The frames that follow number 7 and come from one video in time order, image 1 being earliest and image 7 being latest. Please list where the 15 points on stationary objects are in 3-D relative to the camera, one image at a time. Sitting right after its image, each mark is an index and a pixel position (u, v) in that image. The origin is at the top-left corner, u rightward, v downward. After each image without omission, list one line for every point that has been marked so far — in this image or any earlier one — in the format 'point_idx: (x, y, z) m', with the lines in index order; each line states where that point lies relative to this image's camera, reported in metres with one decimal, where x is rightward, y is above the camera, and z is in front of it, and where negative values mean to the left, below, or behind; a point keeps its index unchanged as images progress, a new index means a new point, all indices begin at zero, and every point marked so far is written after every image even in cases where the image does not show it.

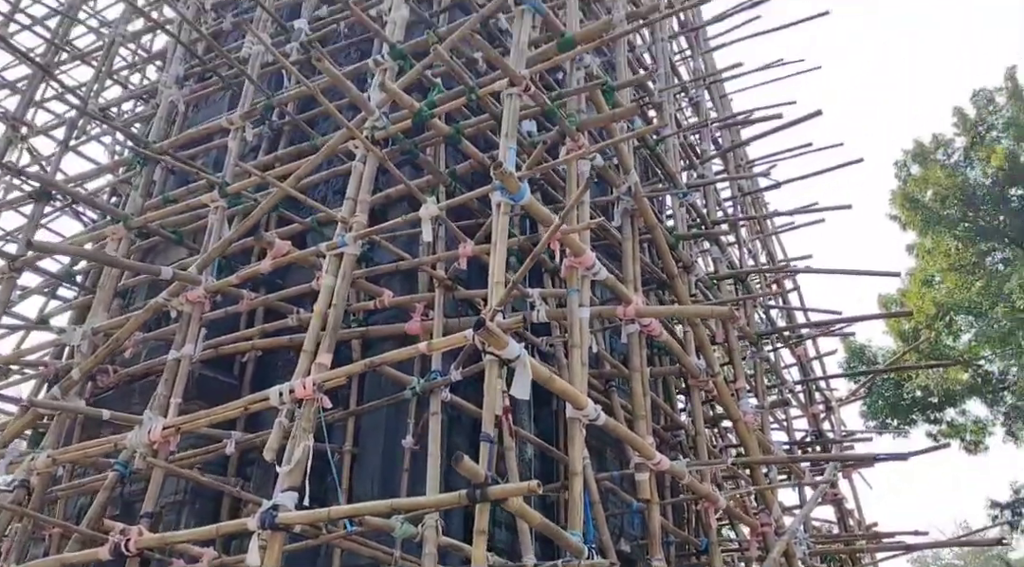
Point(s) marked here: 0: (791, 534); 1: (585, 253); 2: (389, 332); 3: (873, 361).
0: (+1.9, -1.7, +6.2) m
1: (+0.4, +0.2, +4.7) m
2: (-0.8, -0.3, +5.8) m
3: (+7.5, -1.6, +18.3) m
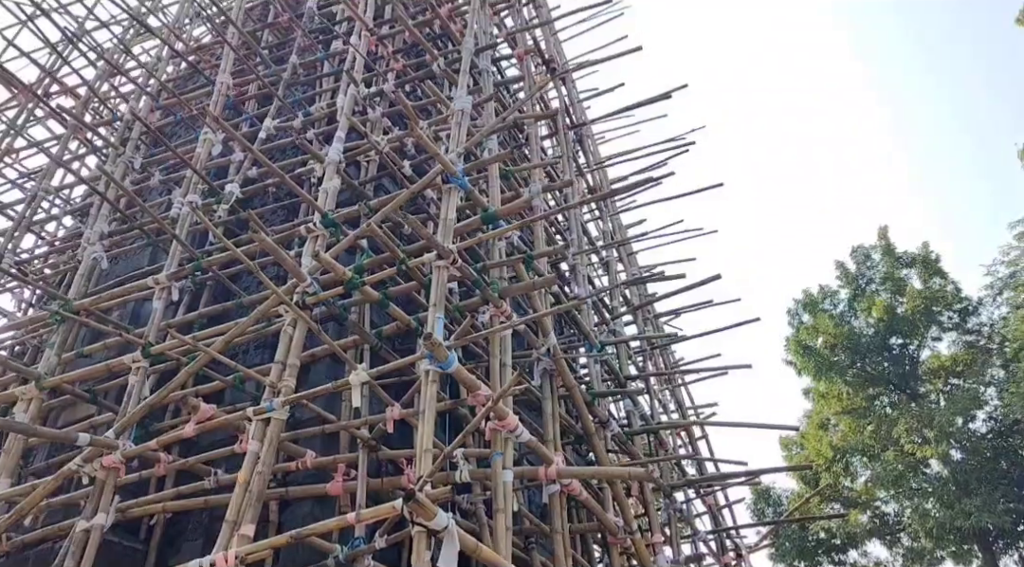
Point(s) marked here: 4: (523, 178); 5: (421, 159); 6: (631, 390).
0: (+1.4, -2.9, +6.2) m
1: (0.0, -0.7, +4.9) m
2: (-1.3, -1.4, +5.7) m
3: (+5.6, -4.6, +18.7) m
4: (+0.1, +1.0, +8.0) m
5: (-0.8, +1.1, +7.6) m
6: (+1.0, -0.9, +7.8) m
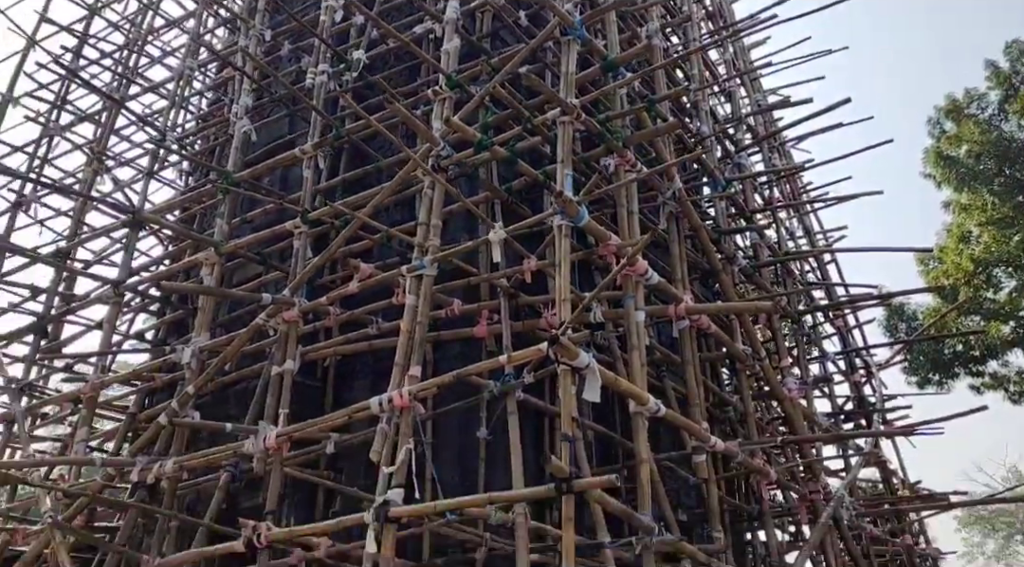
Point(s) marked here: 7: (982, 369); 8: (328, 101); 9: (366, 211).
0: (+2.5, -1.6, +6.7) m
1: (+0.8, +0.1, +5.2) m
2: (-0.4, -0.4, +6.3) m
3: (+8.4, -0.8, +18.6) m
4: (+1.2, +2.4, +8.0) m
5: (+0.2, +2.4, +7.7) m
6: (+2.2, +0.6, +8.0) m
7: (+9.7, -1.8, +18.3) m
8: (-1.6, +1.6, +7.9) m
9: (-0.9, +0.5, +5.8) m
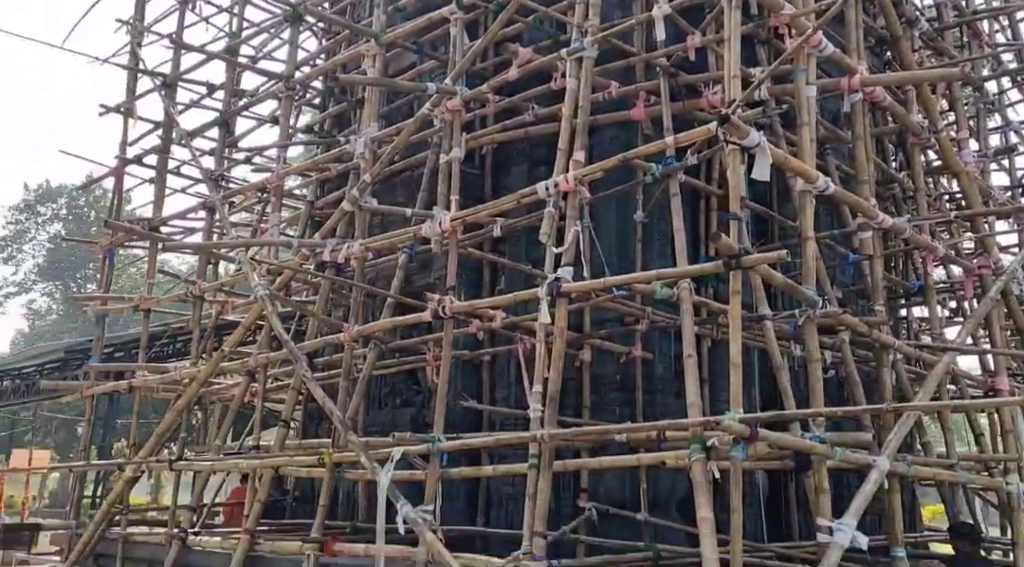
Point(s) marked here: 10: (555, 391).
0: (+3.7, +0.1, +6.6) m
1: (+1.7, +1.4, +5.0) m
2: (+0.8, +1.2, +6.4) m
3: (+11.3, +3.8, +16.8) m
4: (+2.4, +4.3, +7.0) m
5: (+1.4, +4.2, +6.9) m
6: (+3.5, +2.5, +7.3) m
7: (+12.6, +2.7, +16.5) m
8: (-0.3, +3.5, +7.5) m
9: (+0.1, +1.9, +5.7) m
10: (+0.2, -0.6, +4.9) m
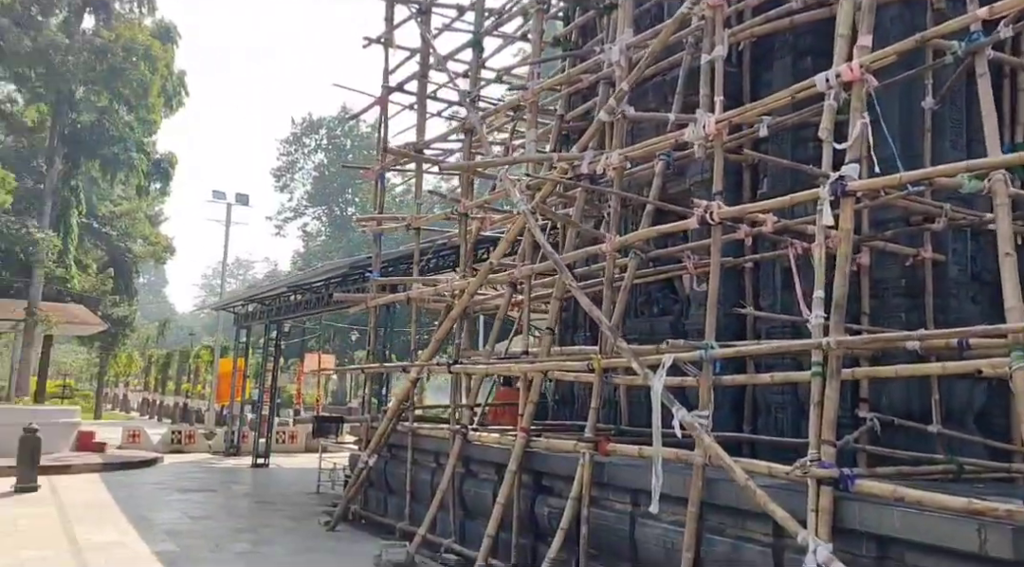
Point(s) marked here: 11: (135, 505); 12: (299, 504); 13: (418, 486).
0: (+5.4, +0.8, +5.3) m
1: (+3.1, +2.0, +4.2) m
2: (+2.5, +1.9, +5.7) m
3: (+15.3, +5.8, +12.7) m
4: (+4.1, +5.1, +5.7) m
5: (+3.2, +4.9, +5.8) m
6: (+5.4, +3.3, +5.8) m
7: (+16.5, +4.7, +12.2) m
8: (+1.7, +4.3, +7.0) m
9: (+1.7, +2.5, +5.2) m
10: (+1.7, -0.1, +4.6) m
11: (-5.3, -3.1, +12.6) m
12: (-3.2, -3.3, +13.4) m
13: (-1.1, -2.4, +10.5) m
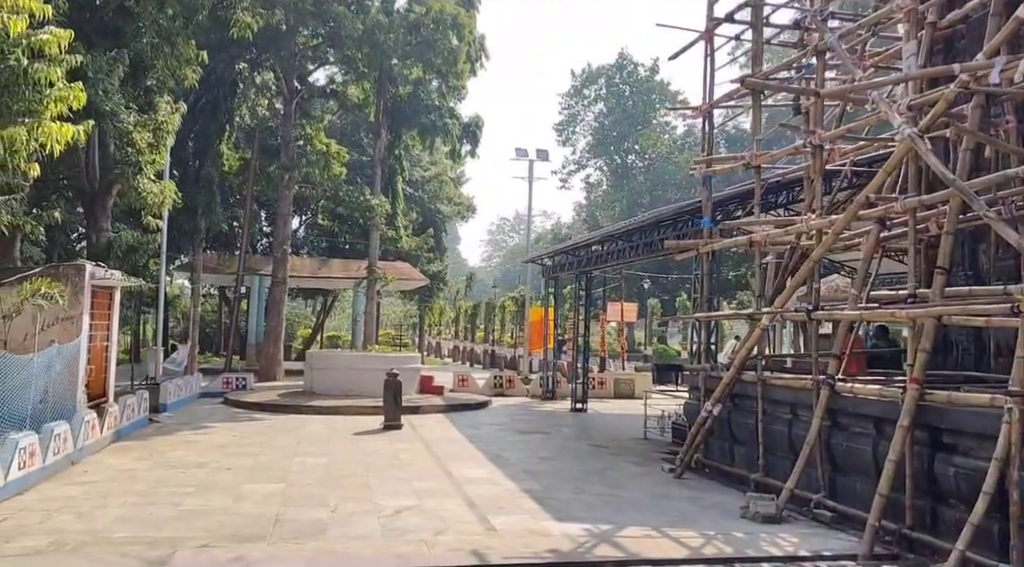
0: (+7.5, +1.3, +2.9) m
1: (+4.8, +2.3, +2.5) m
2: (+4.8, +2.3, +4.2) m
3: (+18.9, +7.0, +6.8) m
4: (+6.2, +5.5, +3.4) m
5: (+5.3, +5.4, +3.9) m
6: (+7.4, +3.8, +3.3) m
7: (+20.0, +5.9, +6.0) m
8: (+4.2, +4.8, +5.4) m
9: (+3.8, +2.8, +3.9) m
10: (+3.8, +0.3, +3.5) m
11: (-0.4, -2.4, +13.3) m
12: (+1.9, -2.5, +13.4) m
13: (+2.9, -1.7, +10.0) m
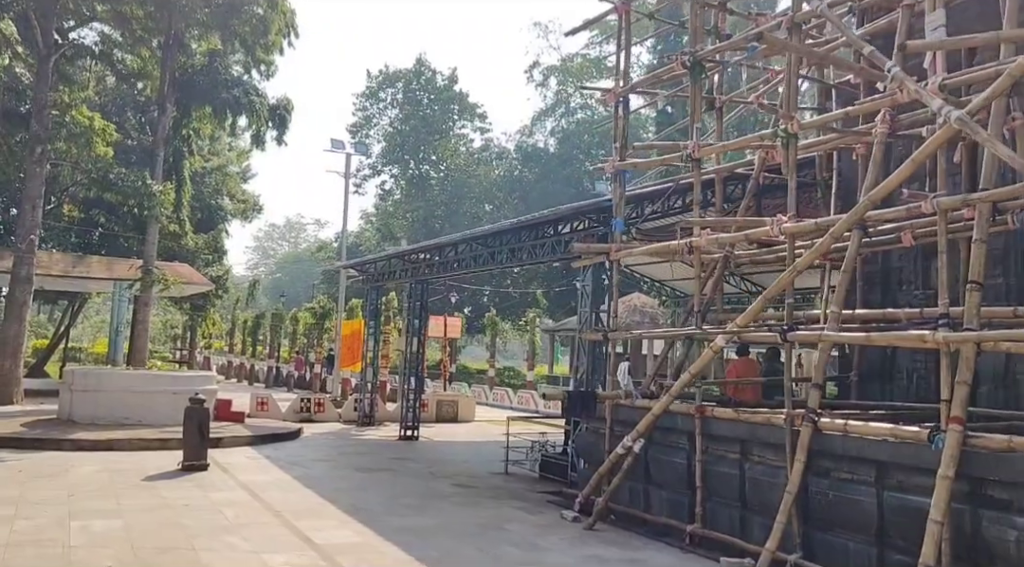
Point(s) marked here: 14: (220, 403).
0: (+8.3, +1.1, +2.8) m
1: (+5.9, +2.2, +1.7) m
2: (+5.4, +2.2, +3.3) m
3: (+18.4, +6.3, +9.7) m
4: (+7.0, +5.4, +3.0) m
5: (+6.0, +5.2, +3.2) m
6: (+8.2, +3.6, +3.2) m
7: (+19.6, +5.2, +9.2) m
8: (+4.6, +4.6, +4.4) m
9: (+4.5, +2.8, +2.8) m
10: (+4.5, +0.2, +2.3) m
11: (-2.2, -2.5, +10.6) m
12: (-0.1, -2.6, +11.3) m
13: (+1.9, -1.9, +8.4) m
14: (-5.5, -2.2, +16.5) m
